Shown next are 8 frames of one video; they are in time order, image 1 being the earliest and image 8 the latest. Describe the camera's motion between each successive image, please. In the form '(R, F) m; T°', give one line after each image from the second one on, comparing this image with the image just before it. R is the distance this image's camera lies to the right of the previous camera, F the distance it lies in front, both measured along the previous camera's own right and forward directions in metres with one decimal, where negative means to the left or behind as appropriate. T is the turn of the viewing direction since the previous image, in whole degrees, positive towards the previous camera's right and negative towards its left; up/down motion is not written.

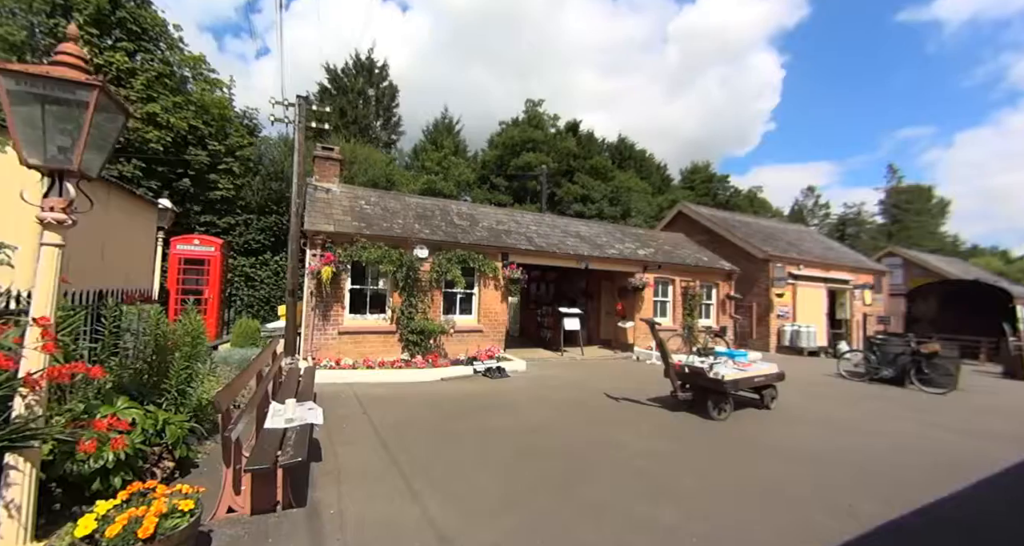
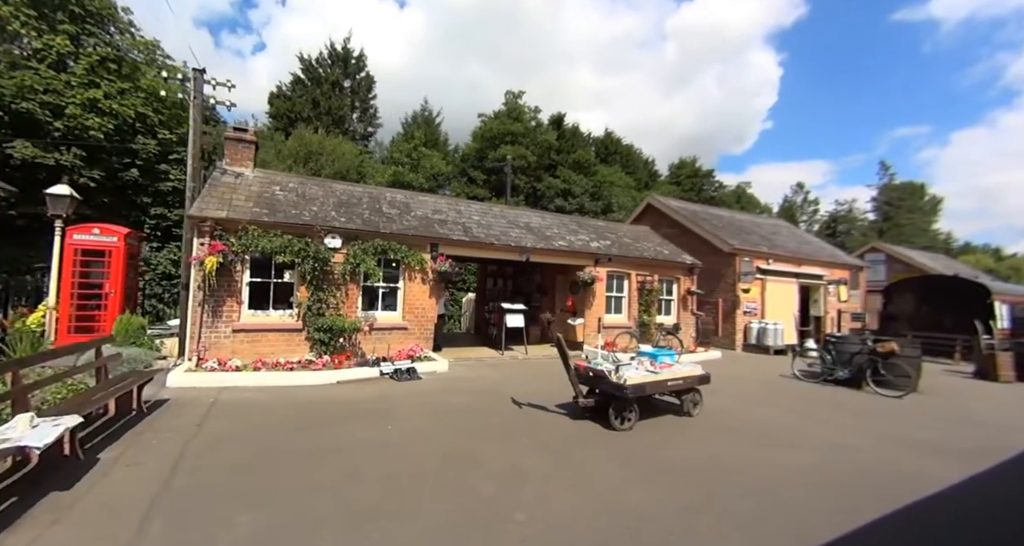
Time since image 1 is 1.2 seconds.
(+1.6, +0.9) m; 0°
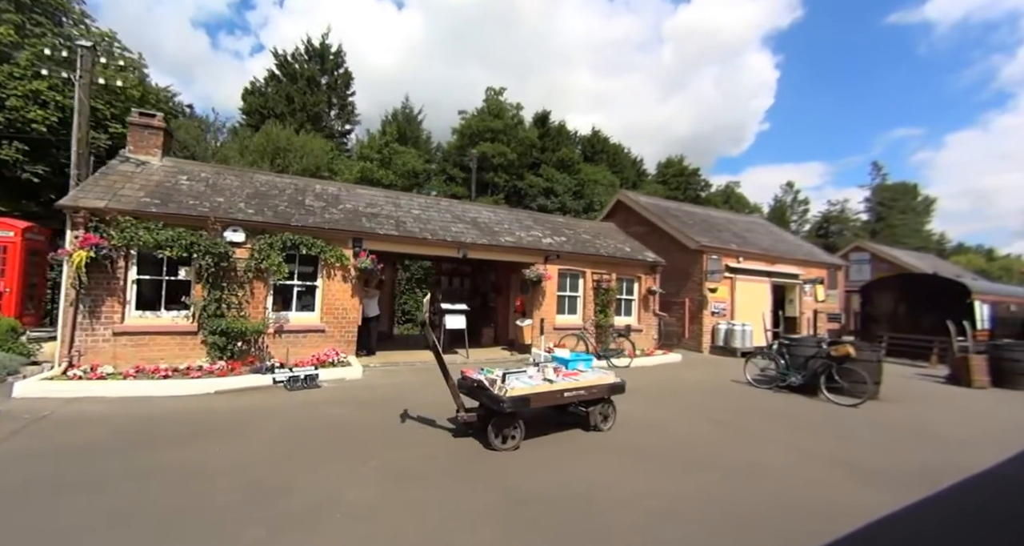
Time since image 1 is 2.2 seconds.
(+1.5, +0.8) m; 0°
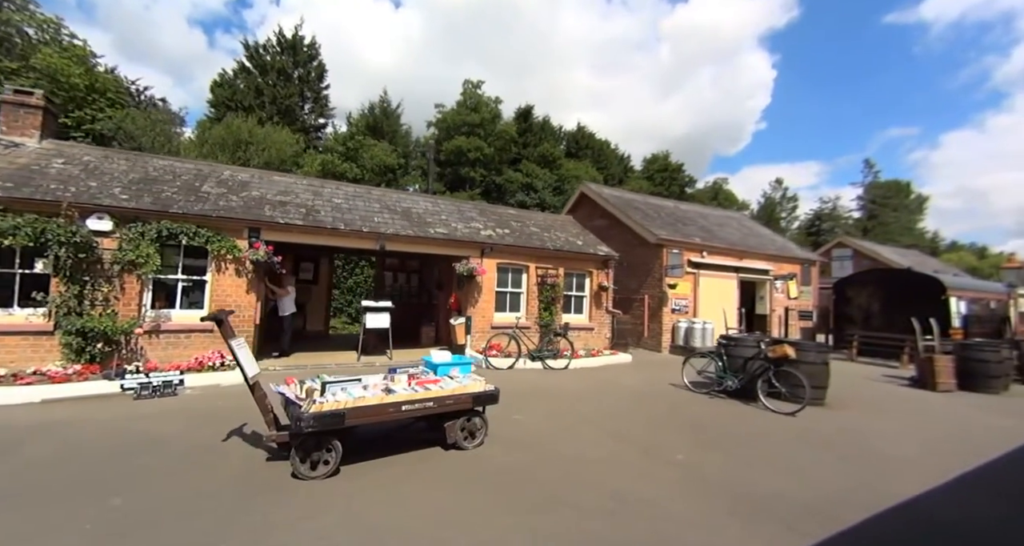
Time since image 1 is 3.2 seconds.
(+1.6, +0.9) m; 0°
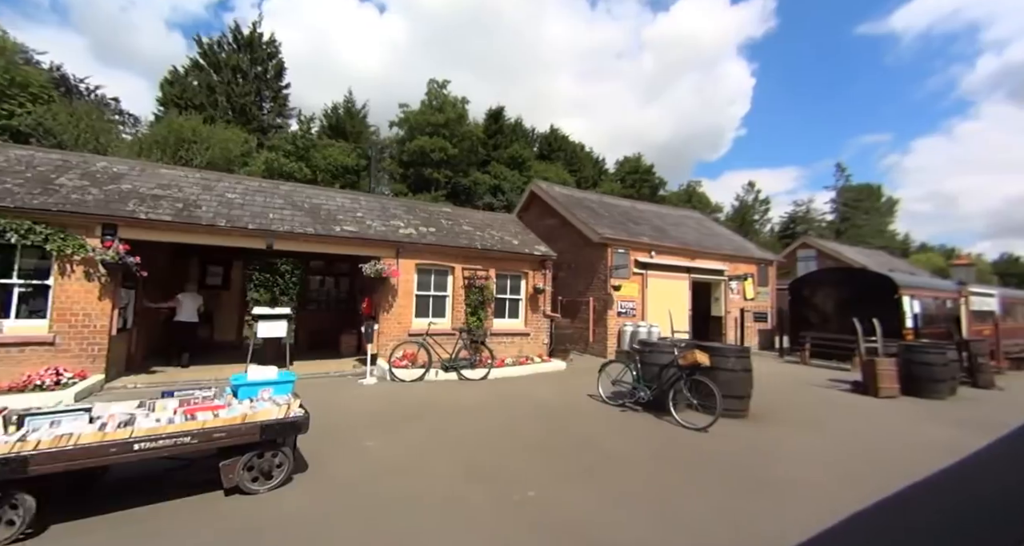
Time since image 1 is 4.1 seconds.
(+1.6, +0.9) m; +2°
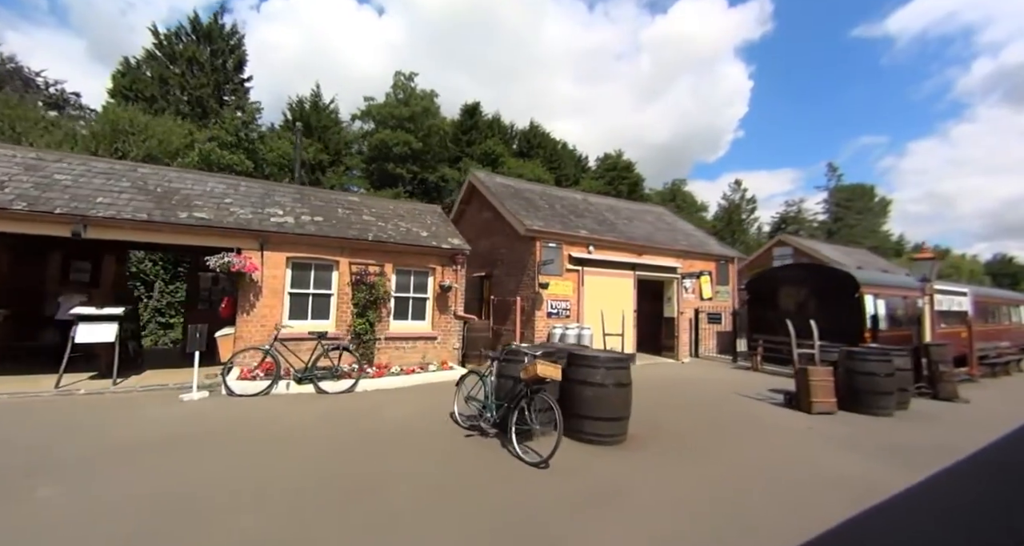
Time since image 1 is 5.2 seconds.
(+2.2, +1.4) m; 0°
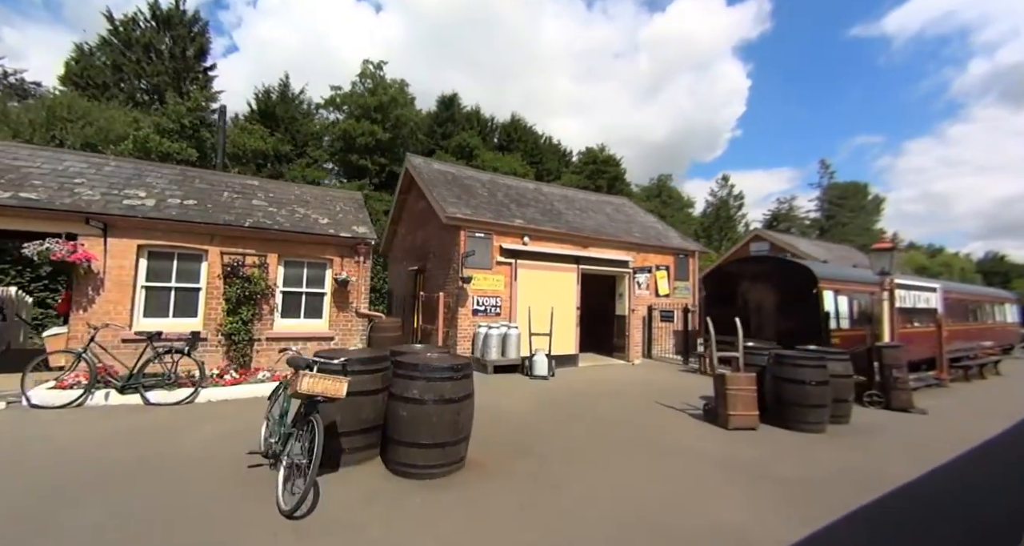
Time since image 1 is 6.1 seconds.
(+1.9, +1.2) m; 0°
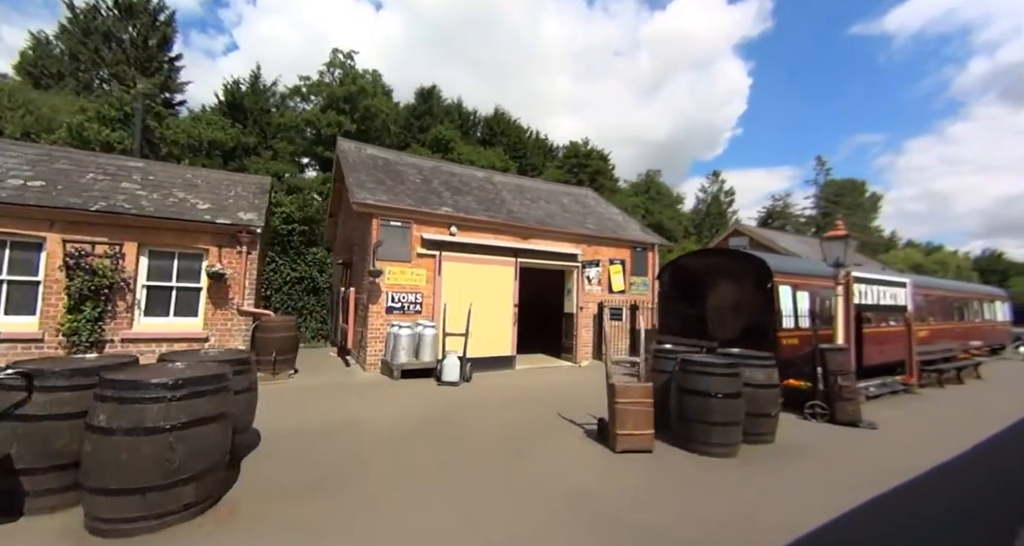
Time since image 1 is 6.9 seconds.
(+1.8, +1.1) m; 0°
